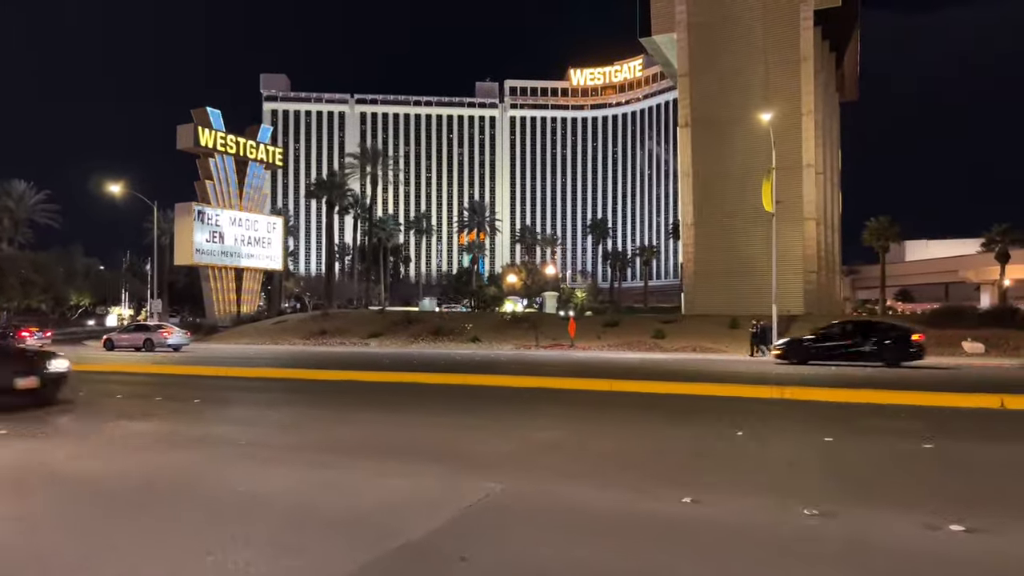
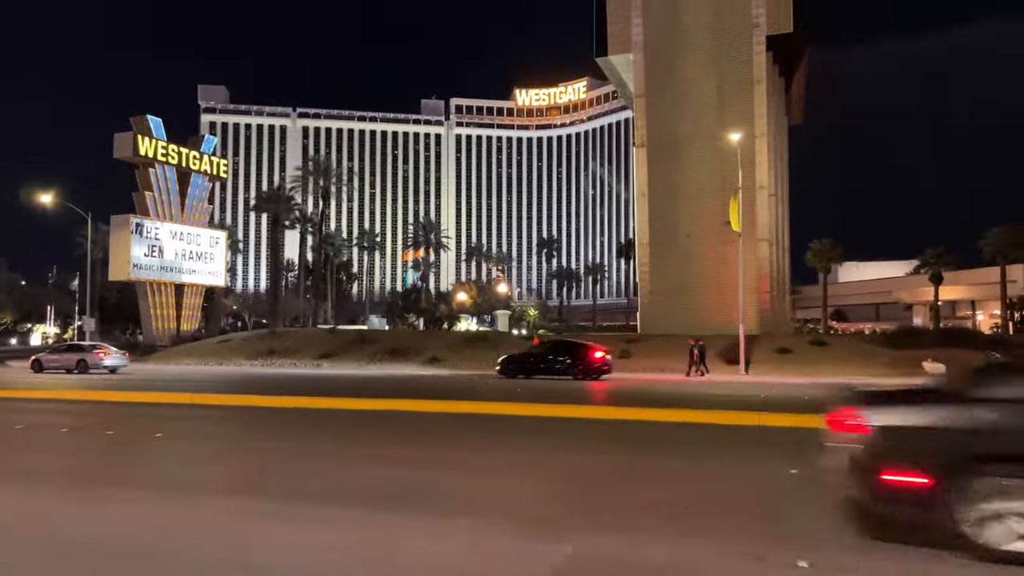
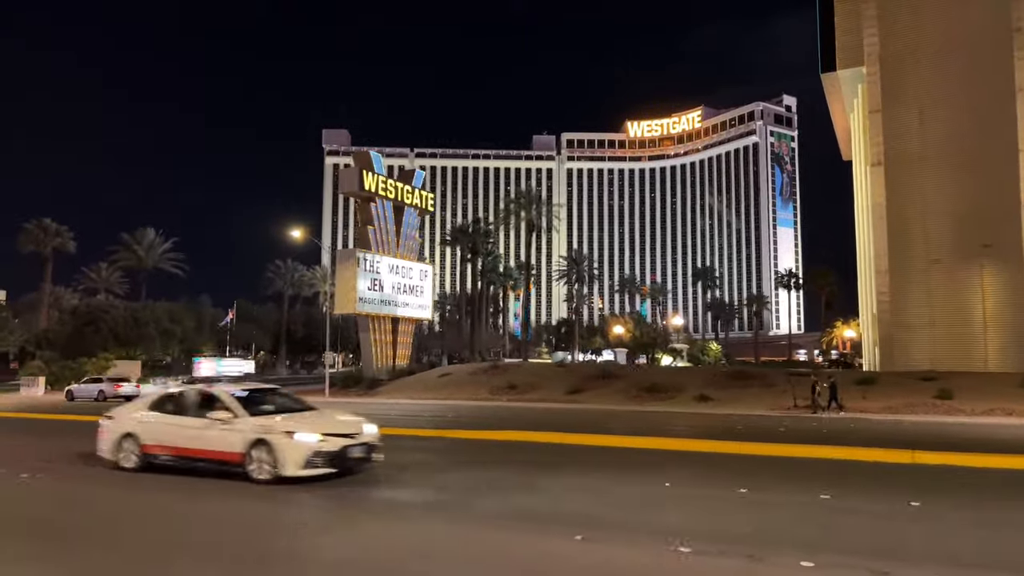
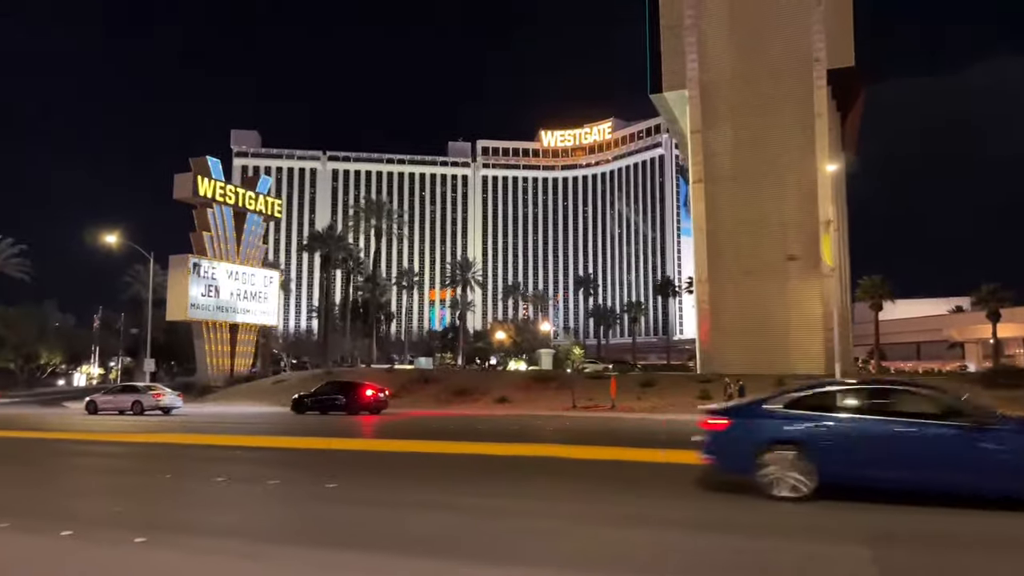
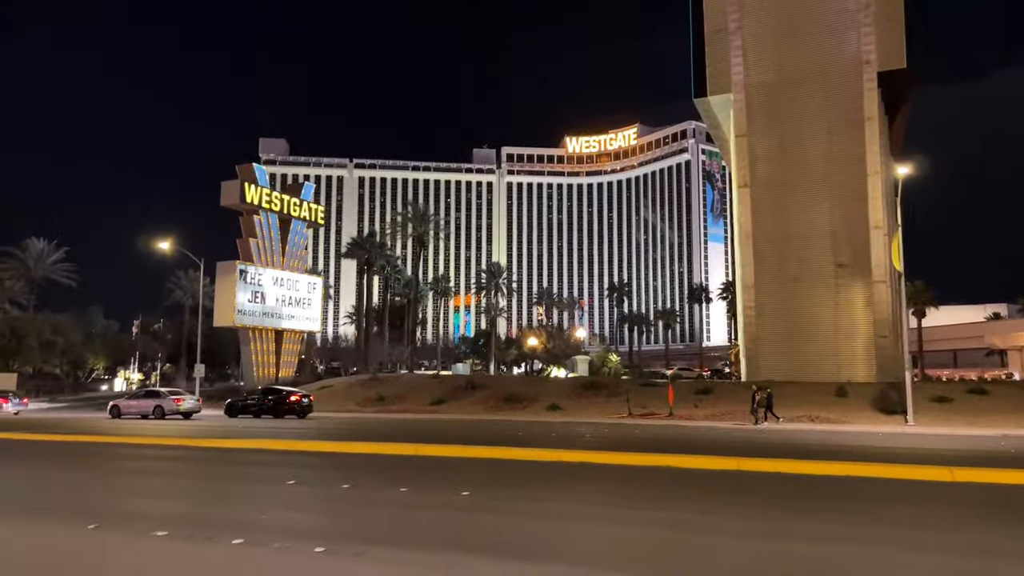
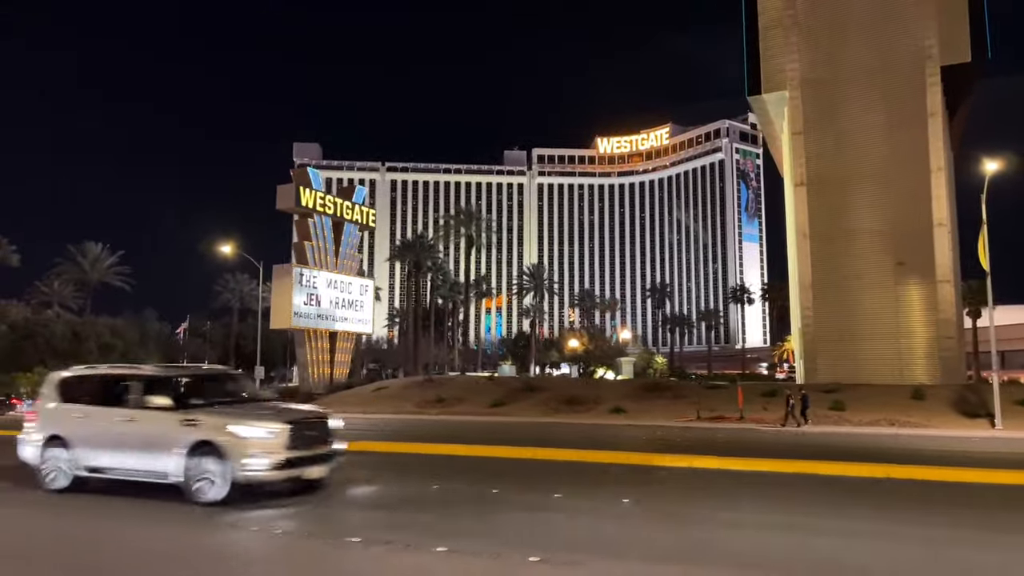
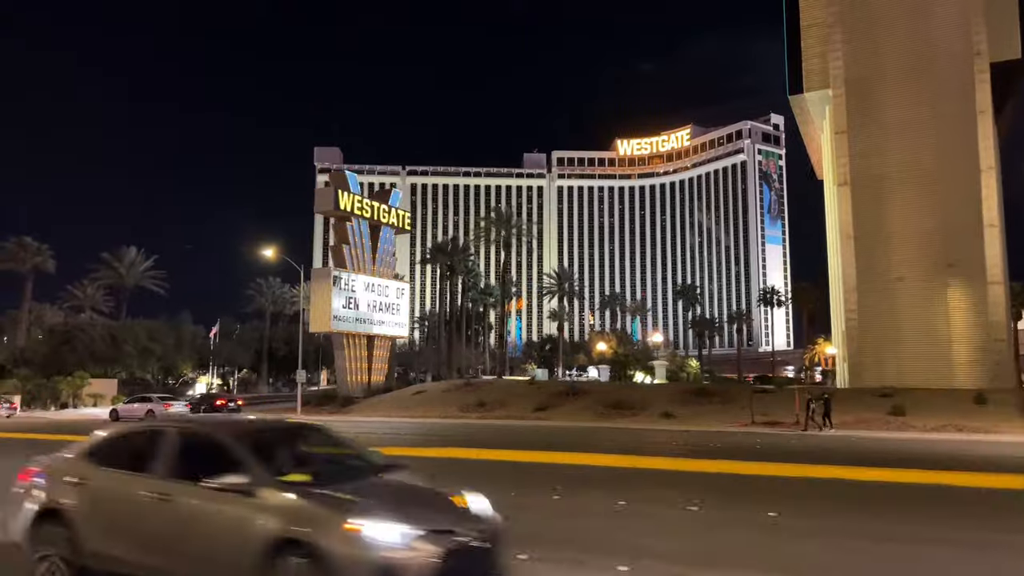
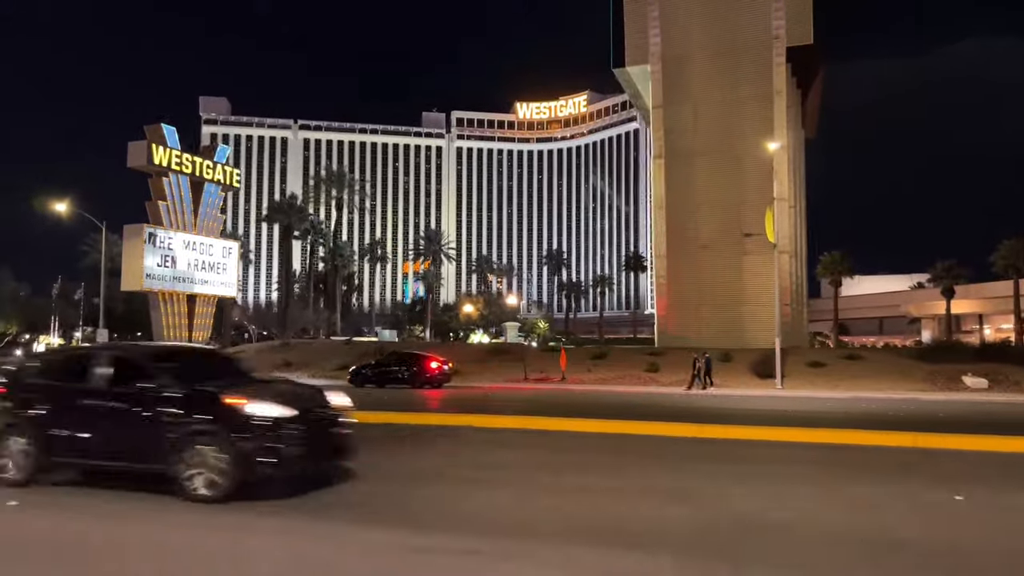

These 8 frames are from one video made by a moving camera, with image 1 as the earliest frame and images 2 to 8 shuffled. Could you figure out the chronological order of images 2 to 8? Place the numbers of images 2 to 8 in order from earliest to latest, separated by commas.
2, 8, 4, 5, 6, 7, 3
